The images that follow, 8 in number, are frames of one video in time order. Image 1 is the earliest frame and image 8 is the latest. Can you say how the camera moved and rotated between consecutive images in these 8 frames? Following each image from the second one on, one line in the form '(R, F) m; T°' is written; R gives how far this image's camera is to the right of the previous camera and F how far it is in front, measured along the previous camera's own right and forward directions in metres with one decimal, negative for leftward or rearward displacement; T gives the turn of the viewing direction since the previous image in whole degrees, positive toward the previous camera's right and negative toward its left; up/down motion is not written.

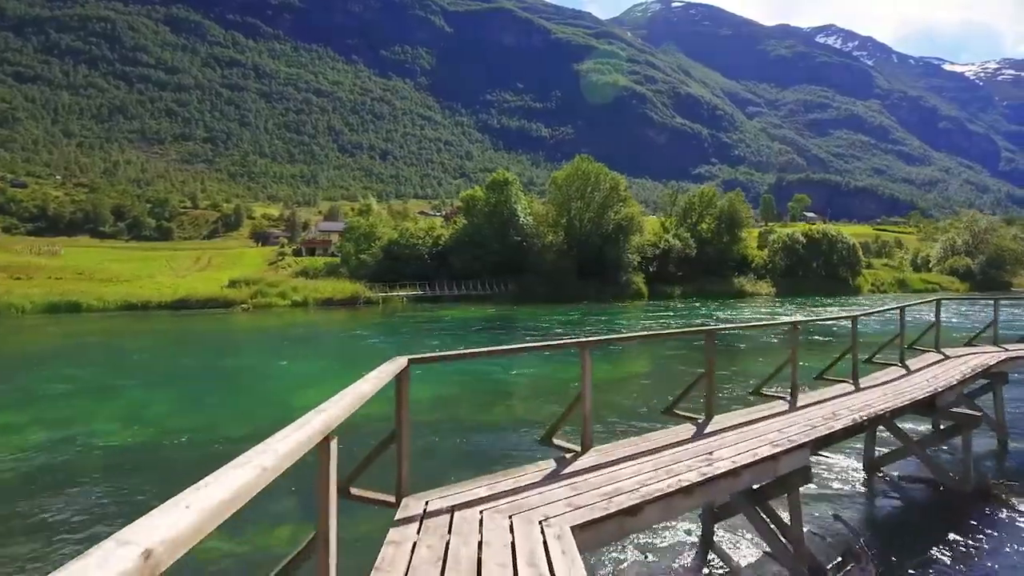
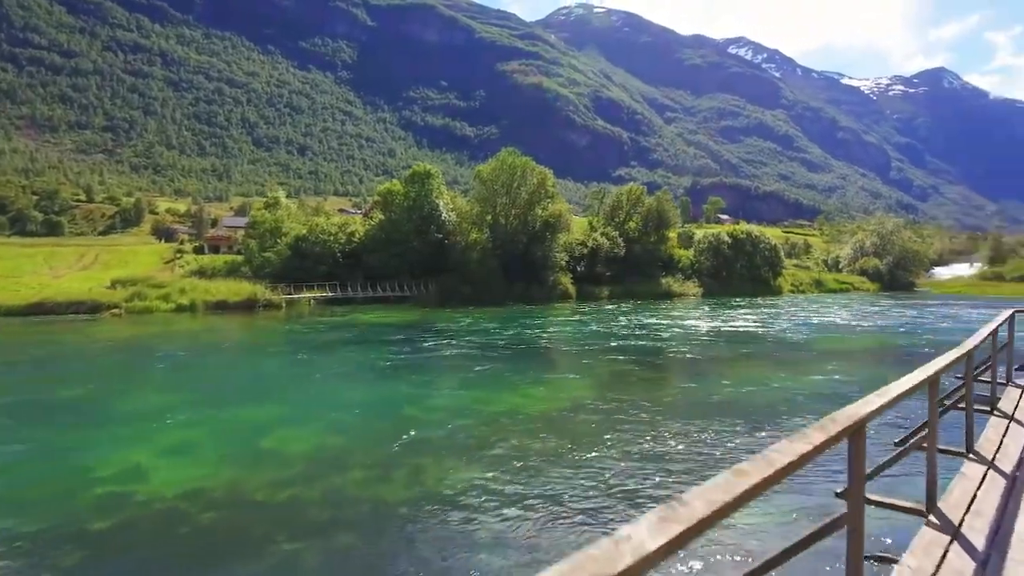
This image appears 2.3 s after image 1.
(+0.4, +5.5) m; +7°
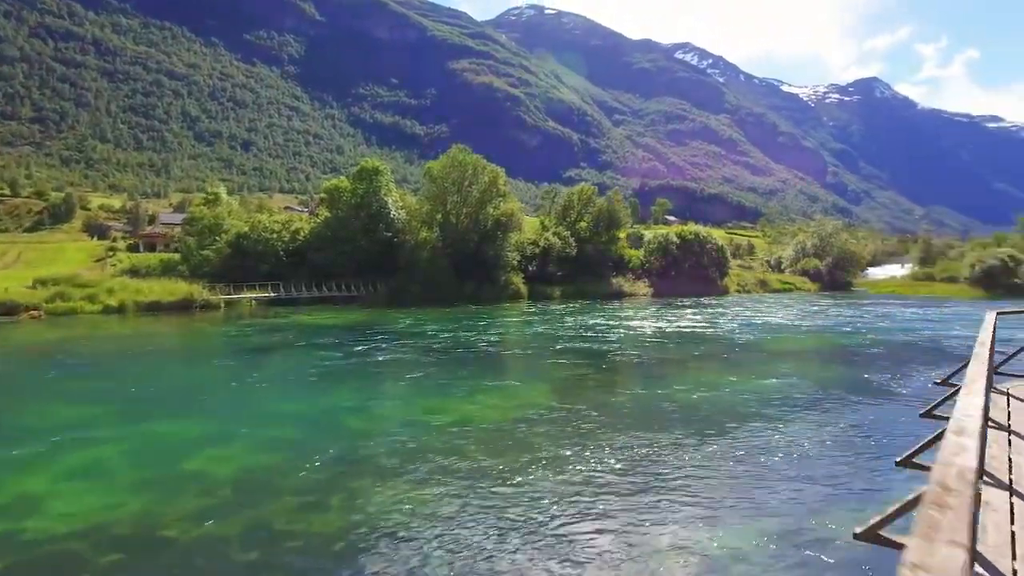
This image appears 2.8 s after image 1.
(0.0, +1.2) m; +4°
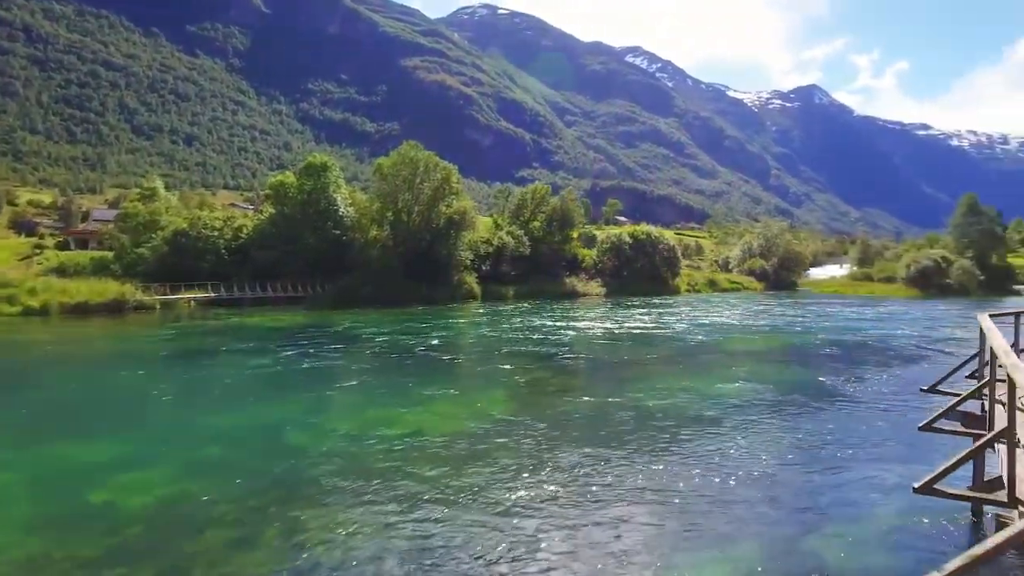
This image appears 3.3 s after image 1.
(-0.1, +1.2) m; +4°
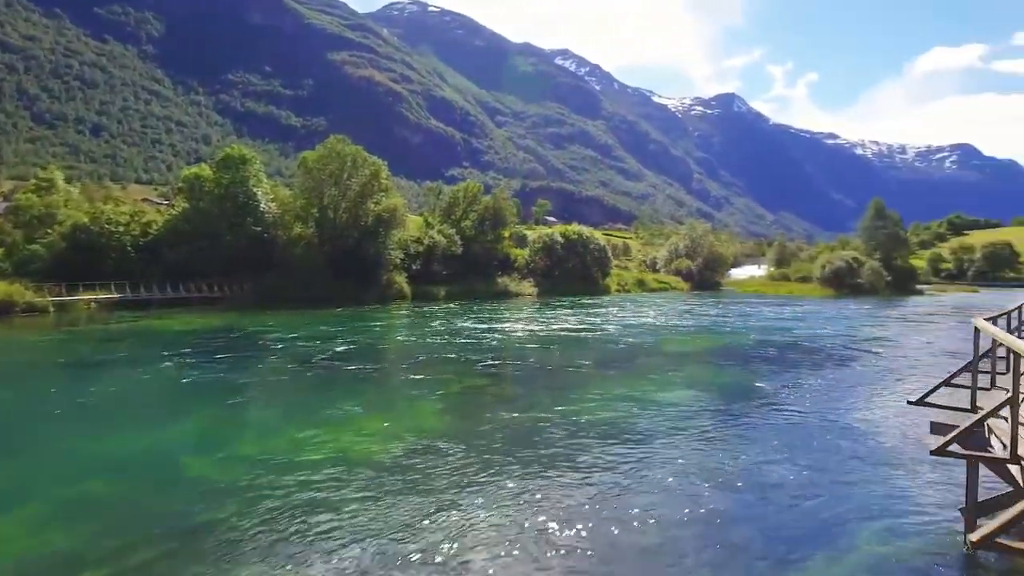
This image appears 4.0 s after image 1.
(-0.2, +1.6) m; +6°
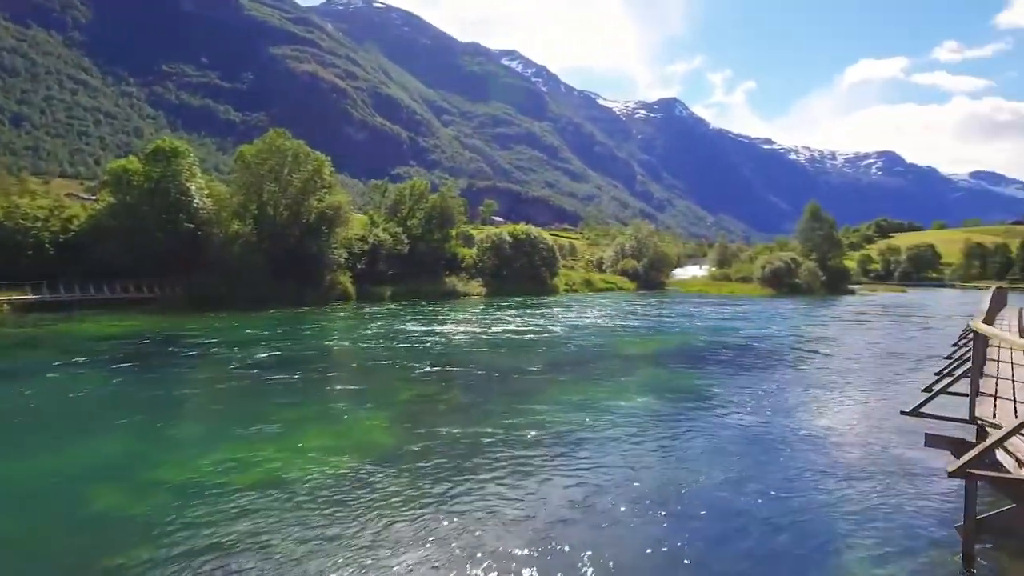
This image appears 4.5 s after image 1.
(-0.2, +1.2) m; +5°
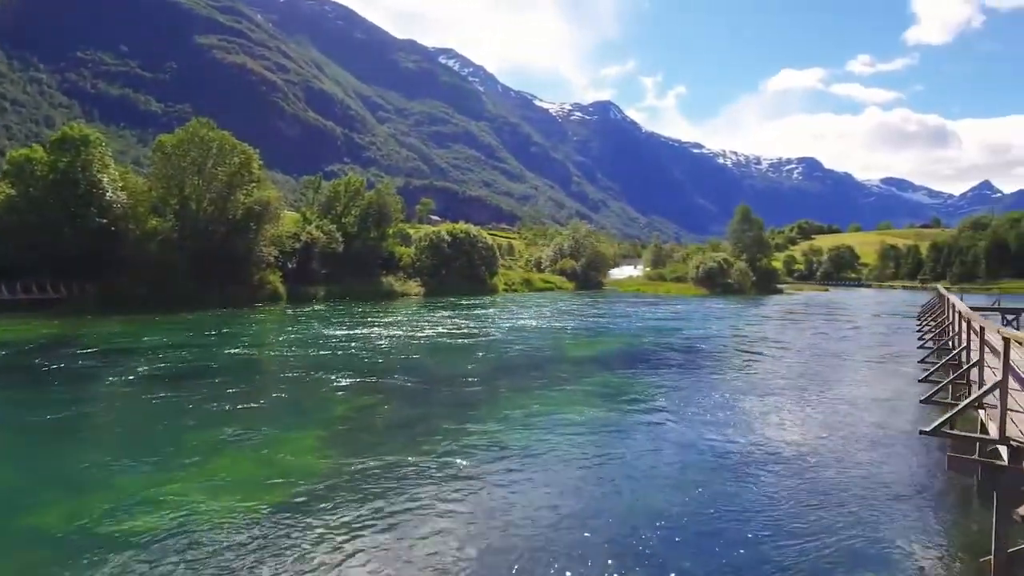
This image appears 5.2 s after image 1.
(-0.3, +1.6) m; +6°
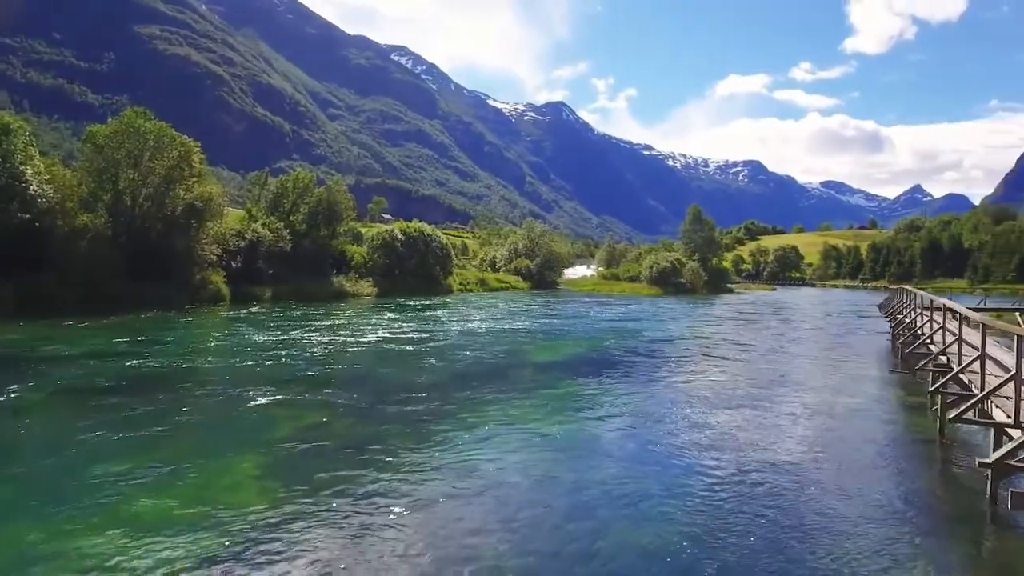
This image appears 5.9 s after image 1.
(-0.3, +1.6) m; +4°
